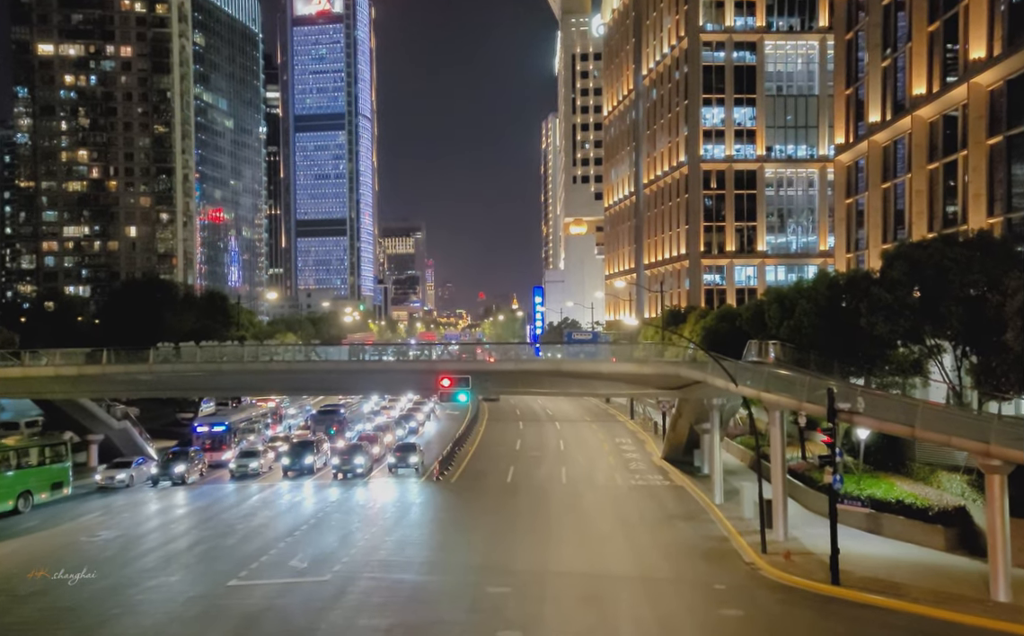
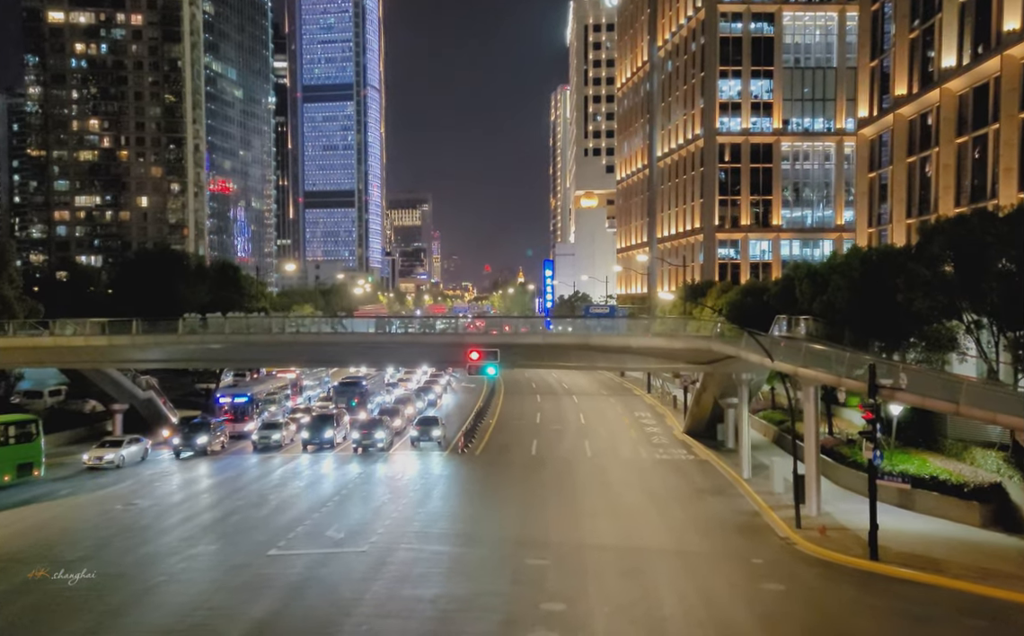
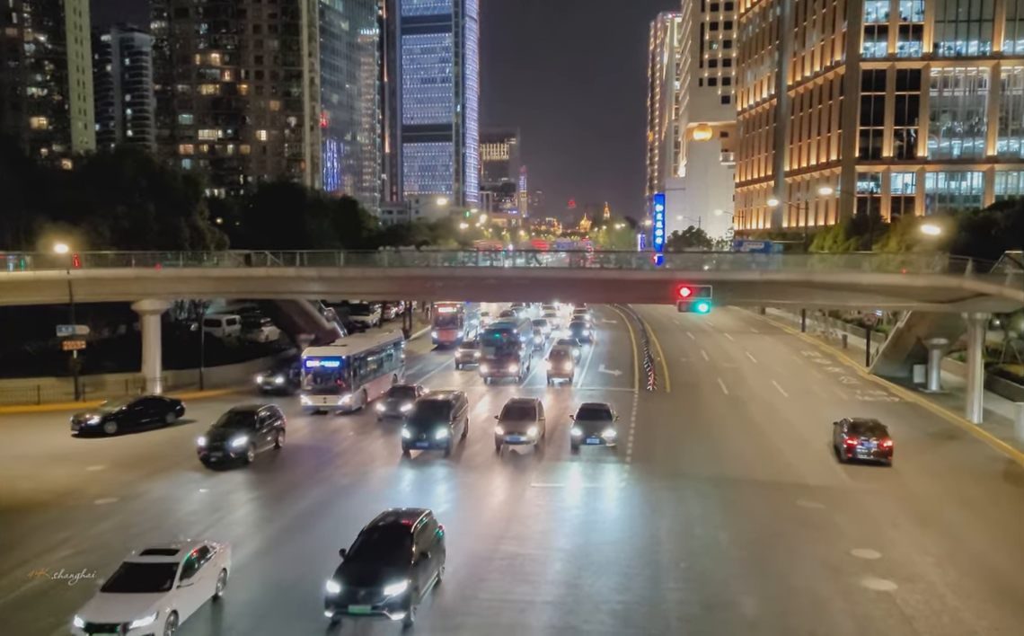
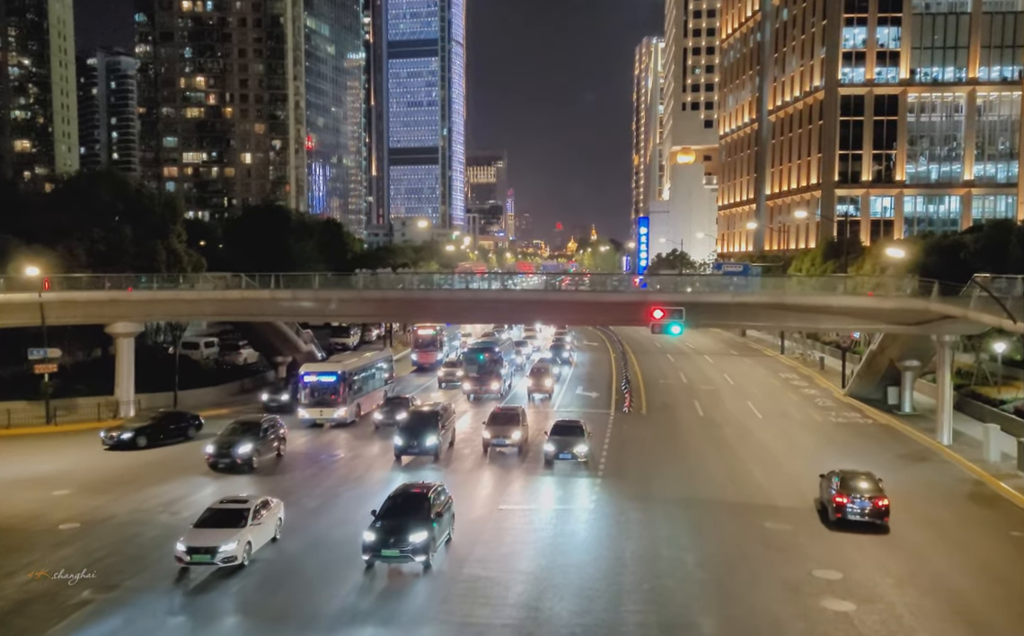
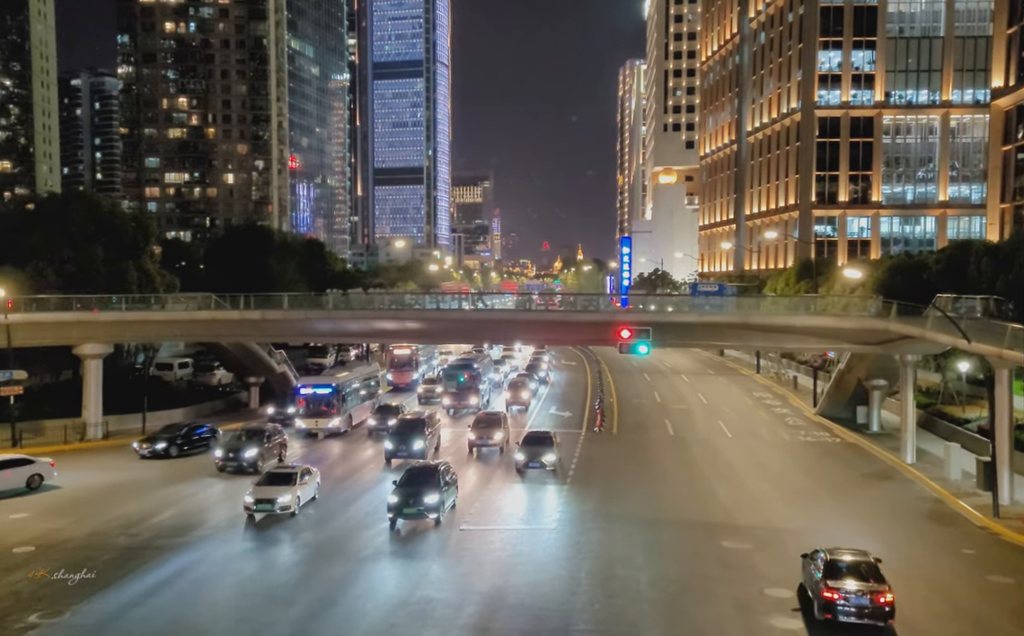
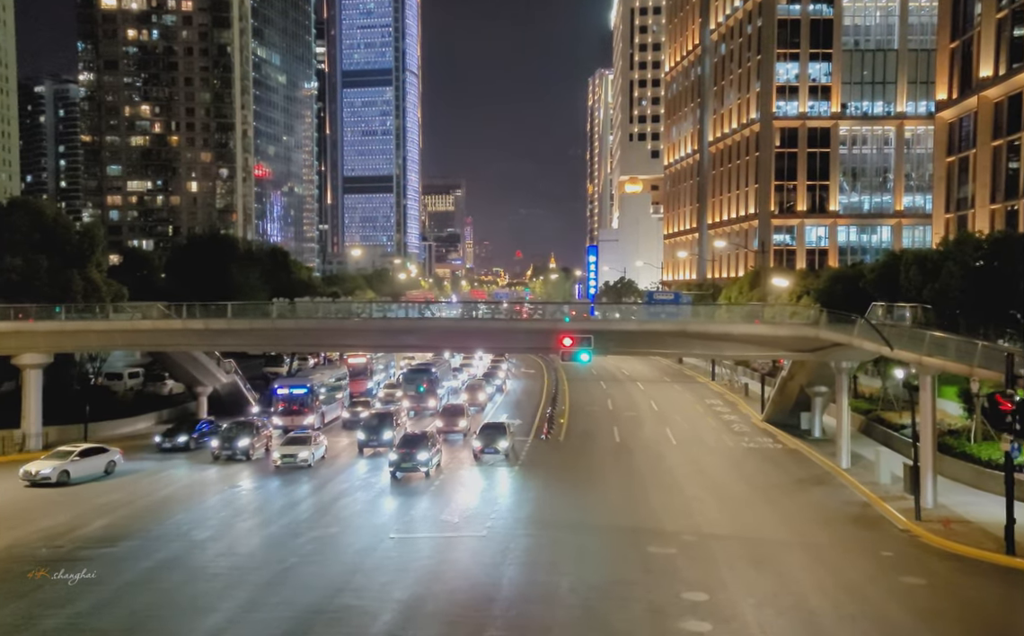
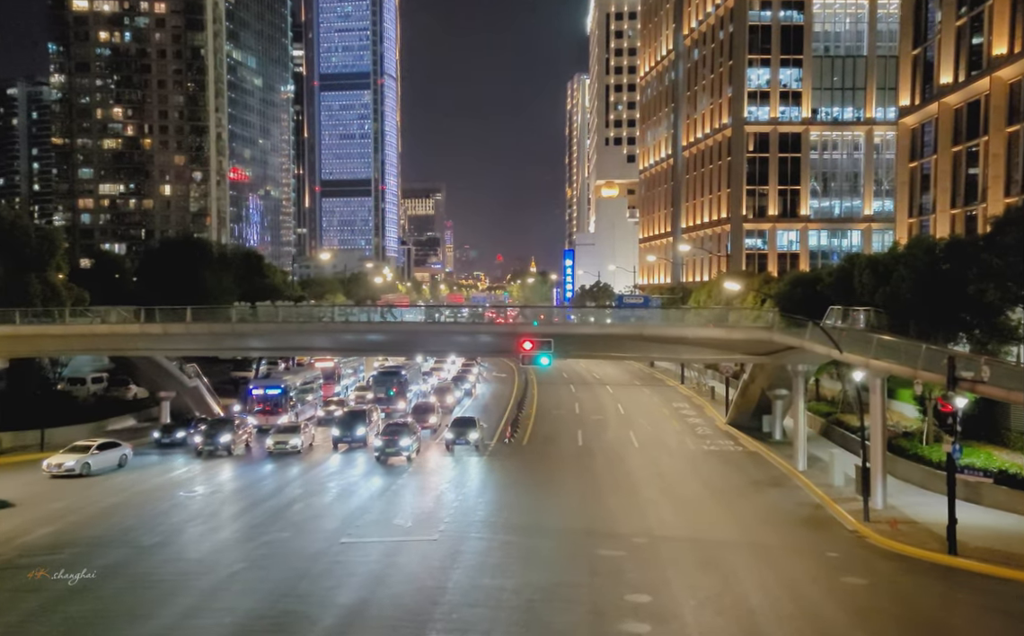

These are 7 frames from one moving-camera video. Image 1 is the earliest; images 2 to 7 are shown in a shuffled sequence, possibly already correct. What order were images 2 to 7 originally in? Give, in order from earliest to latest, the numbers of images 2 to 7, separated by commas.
2, 7, 6, 5, 4, 3
